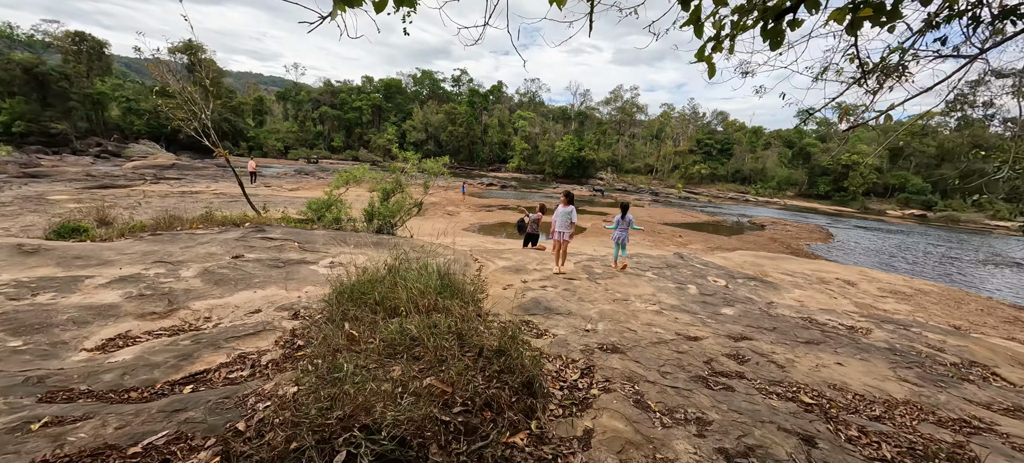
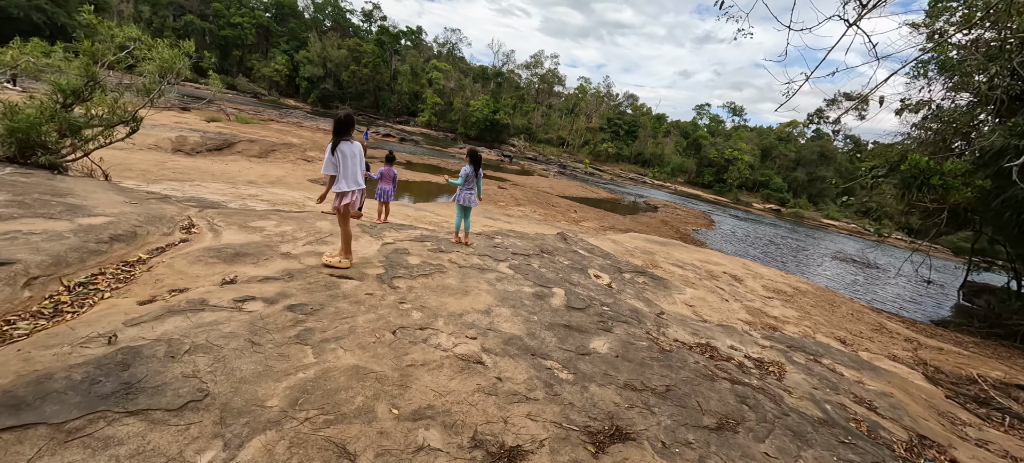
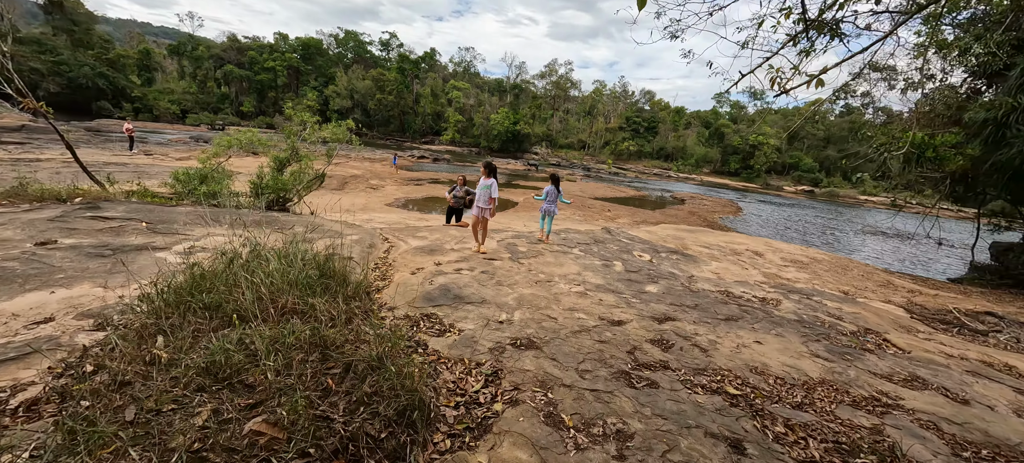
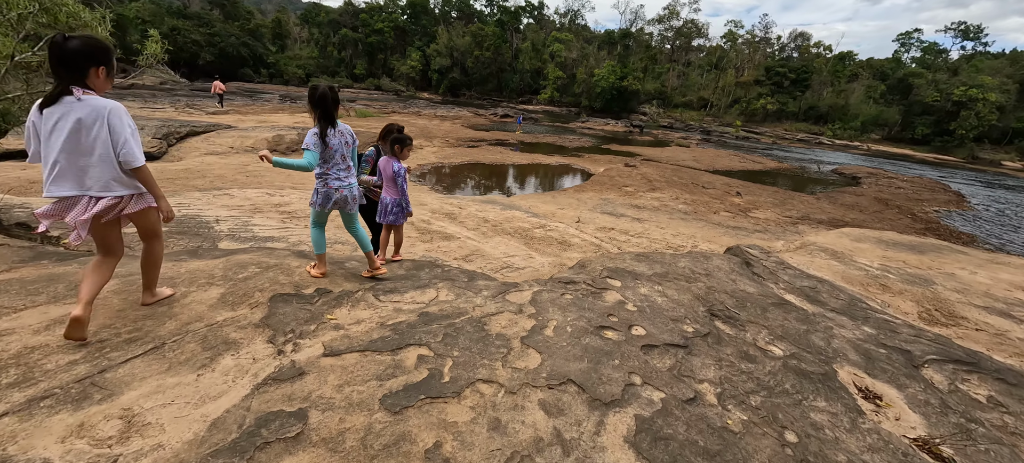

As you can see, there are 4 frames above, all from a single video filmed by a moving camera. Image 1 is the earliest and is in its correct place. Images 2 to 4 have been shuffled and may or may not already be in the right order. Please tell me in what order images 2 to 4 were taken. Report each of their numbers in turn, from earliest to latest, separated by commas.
3, 2, 4
